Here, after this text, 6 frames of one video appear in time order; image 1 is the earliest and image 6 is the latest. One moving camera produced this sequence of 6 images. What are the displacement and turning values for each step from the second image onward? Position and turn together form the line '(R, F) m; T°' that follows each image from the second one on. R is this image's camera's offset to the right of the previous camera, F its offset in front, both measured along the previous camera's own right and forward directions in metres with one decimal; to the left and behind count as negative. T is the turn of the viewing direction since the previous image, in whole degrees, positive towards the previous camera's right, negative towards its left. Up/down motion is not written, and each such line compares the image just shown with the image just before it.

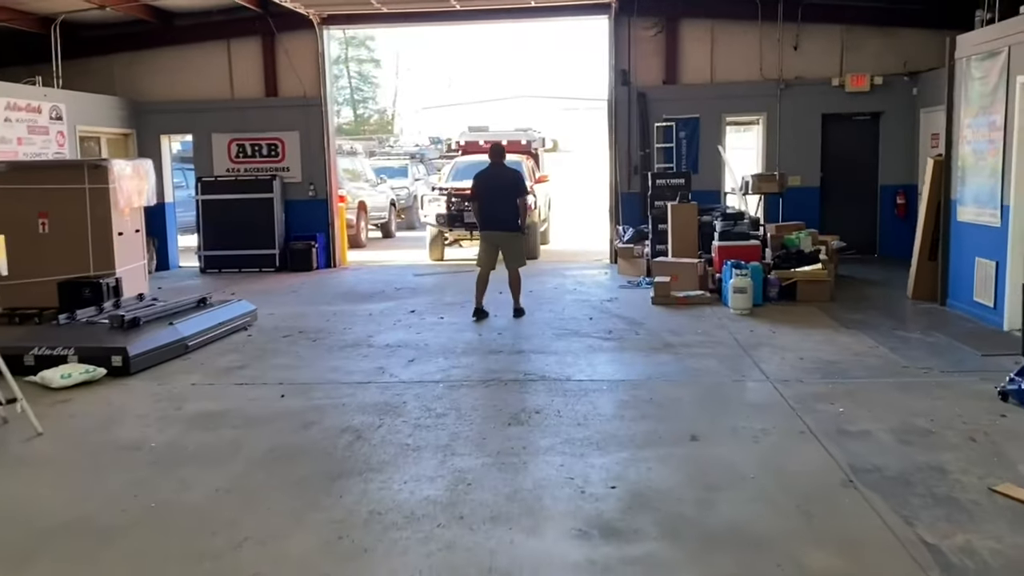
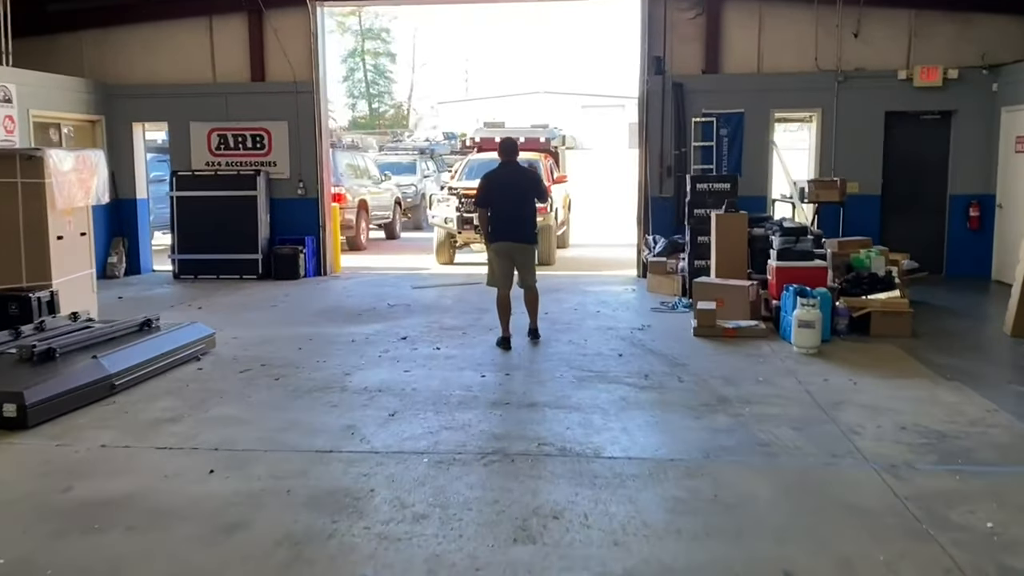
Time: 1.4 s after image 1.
(0.0, +1.5) m; -1°
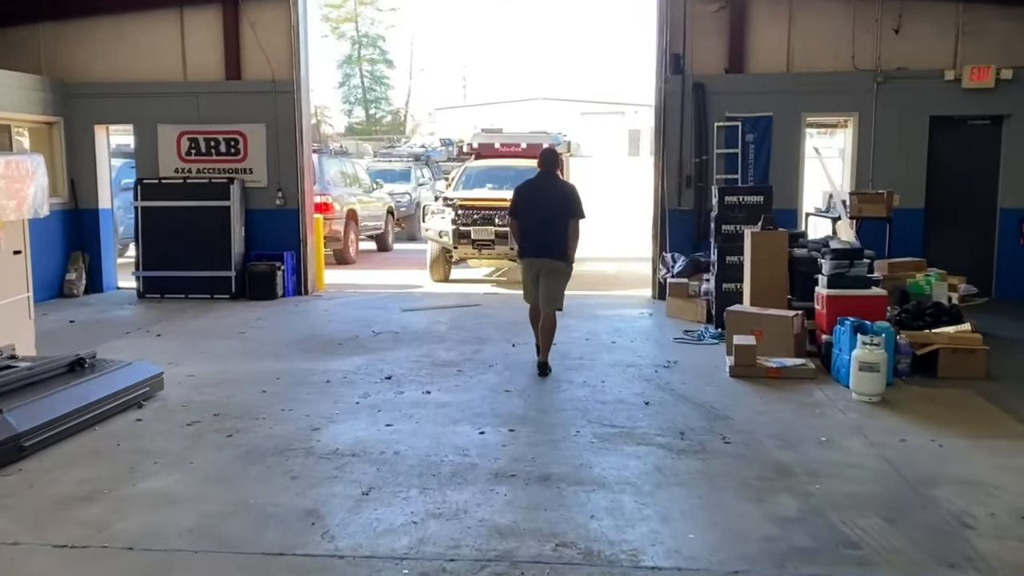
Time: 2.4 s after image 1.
(-0.1, +1.1) m; 0°
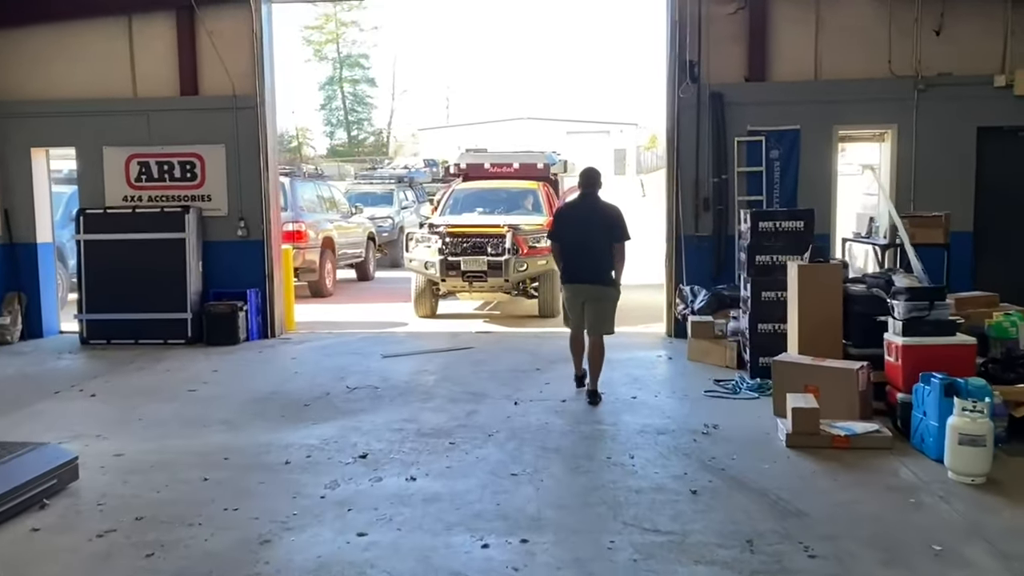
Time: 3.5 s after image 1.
(-0.1, +1.2) m; +1°
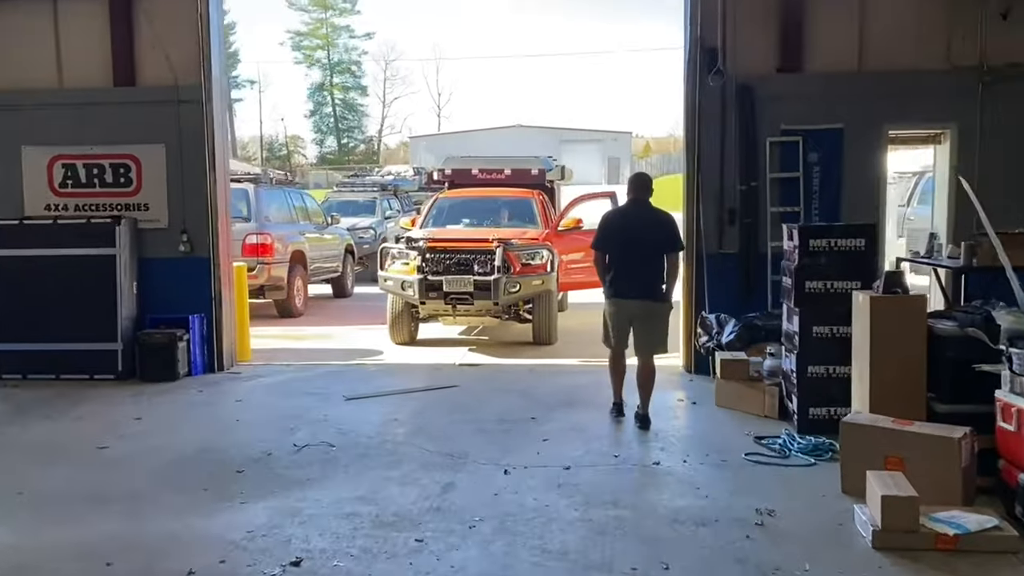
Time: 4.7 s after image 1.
(0.0, +1.3) m; +1°
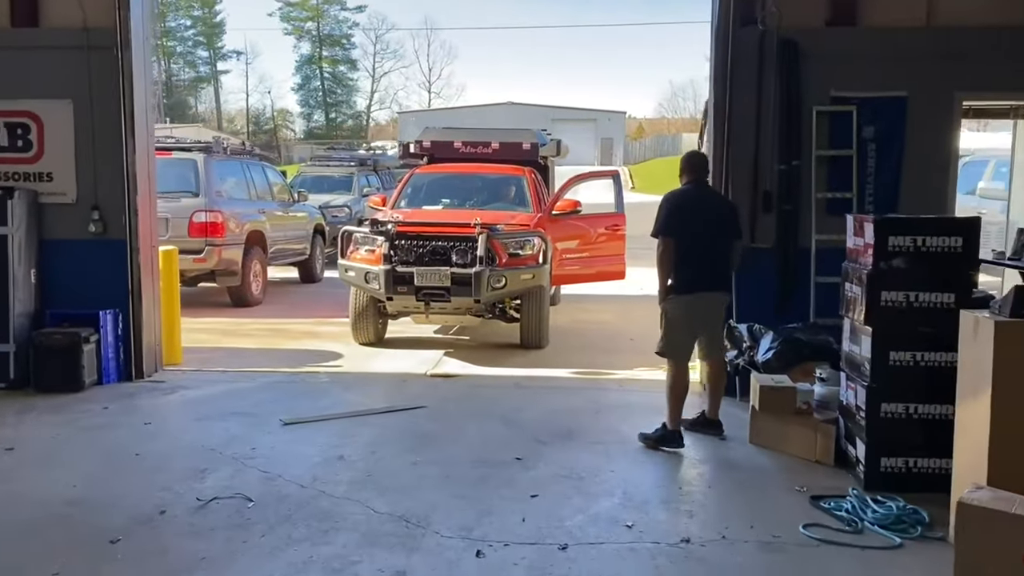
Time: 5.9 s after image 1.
(0.0, +1.3) m; +1°
